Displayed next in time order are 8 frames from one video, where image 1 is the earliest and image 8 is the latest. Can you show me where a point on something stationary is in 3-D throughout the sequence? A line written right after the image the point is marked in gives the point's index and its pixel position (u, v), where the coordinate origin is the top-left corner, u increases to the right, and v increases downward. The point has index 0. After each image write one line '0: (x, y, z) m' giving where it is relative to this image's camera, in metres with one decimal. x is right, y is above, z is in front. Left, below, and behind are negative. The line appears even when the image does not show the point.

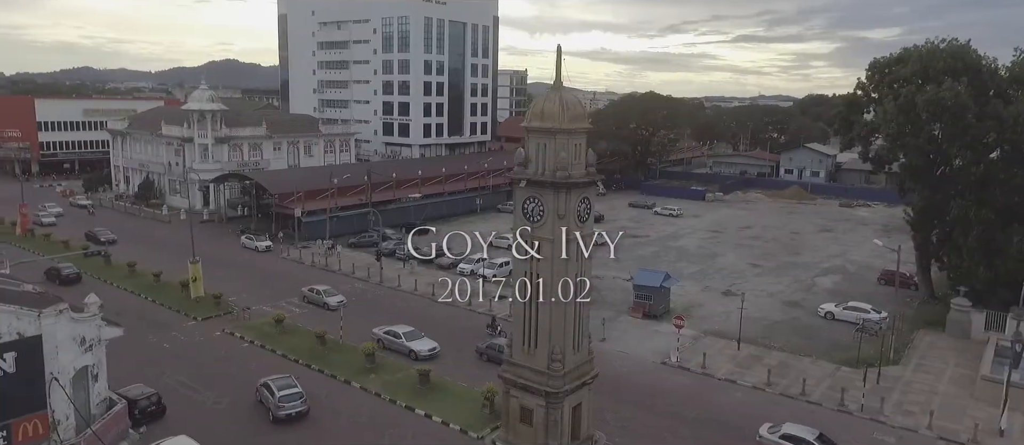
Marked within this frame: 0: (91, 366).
0: (-10.5, -3.6, +17.2) m
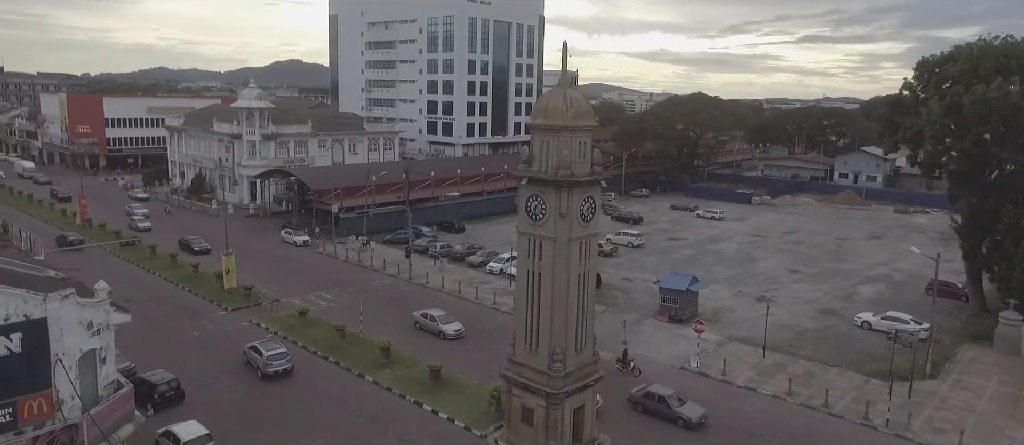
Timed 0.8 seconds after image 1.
0: (-10.8, -3.3, +18.0) m
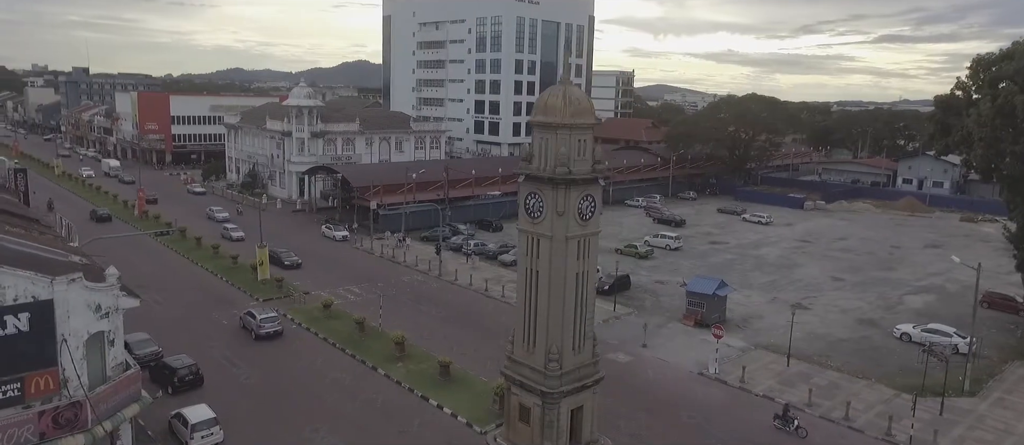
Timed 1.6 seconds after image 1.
0: (-11.1, -3.0, +18.9) m
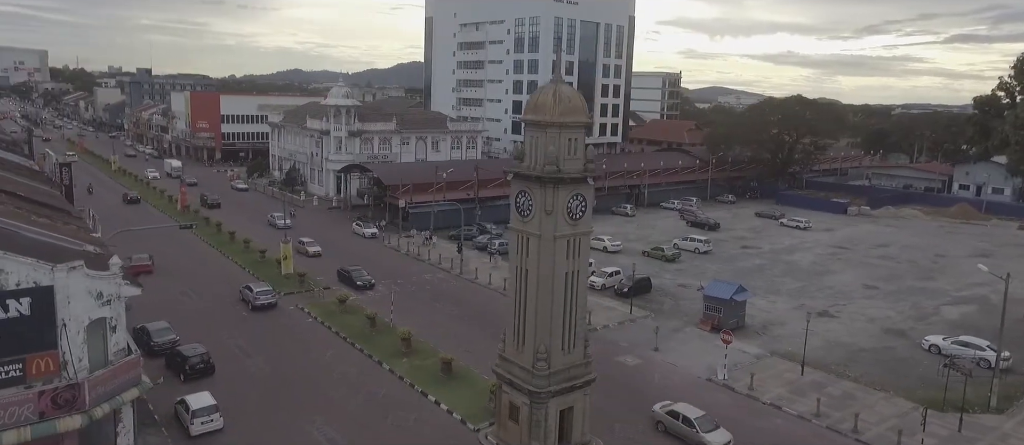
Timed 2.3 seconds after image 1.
0: (-11.6, -2.7, +19.8) m
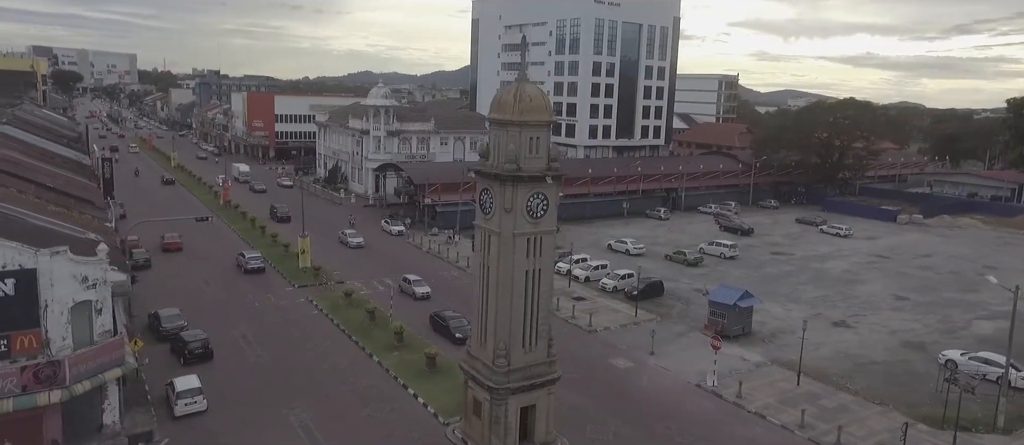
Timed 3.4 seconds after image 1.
0: (-12.8, -2.4, +21.1) m
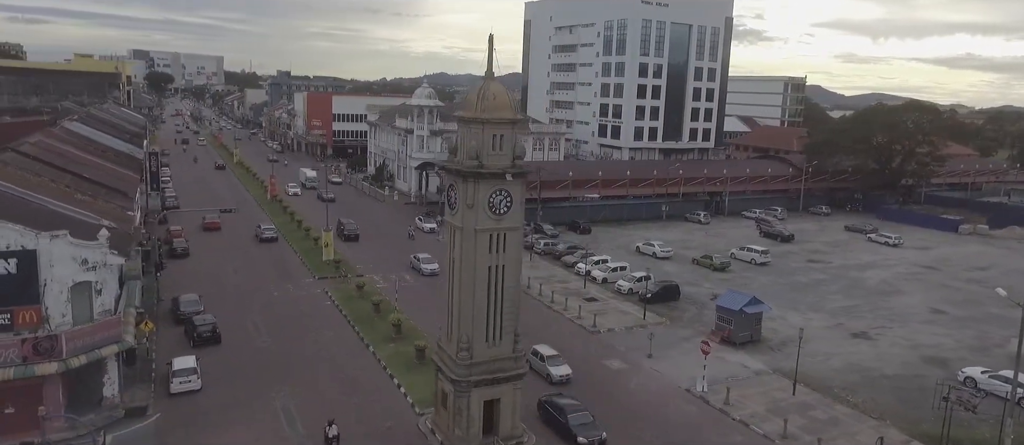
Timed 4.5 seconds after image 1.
0: (-13.9, -2.0, +22.8) m
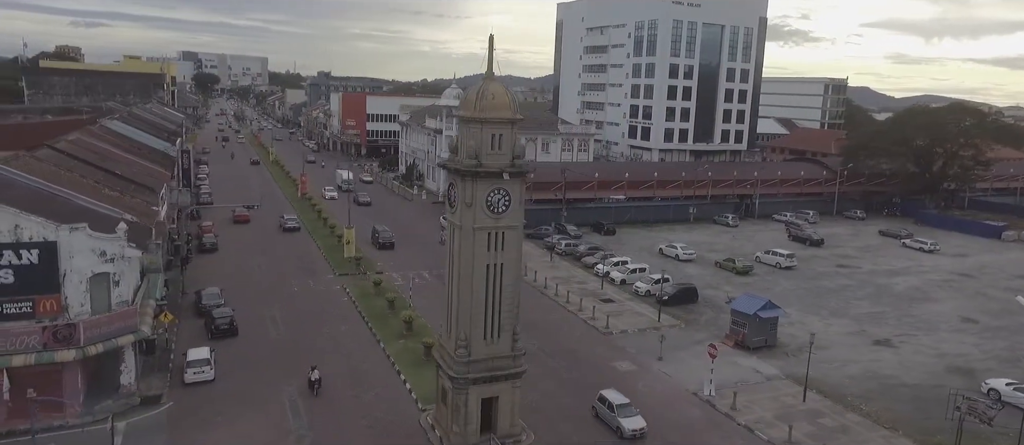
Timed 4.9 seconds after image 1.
0: (-13.9, -1.8, +23.7) m
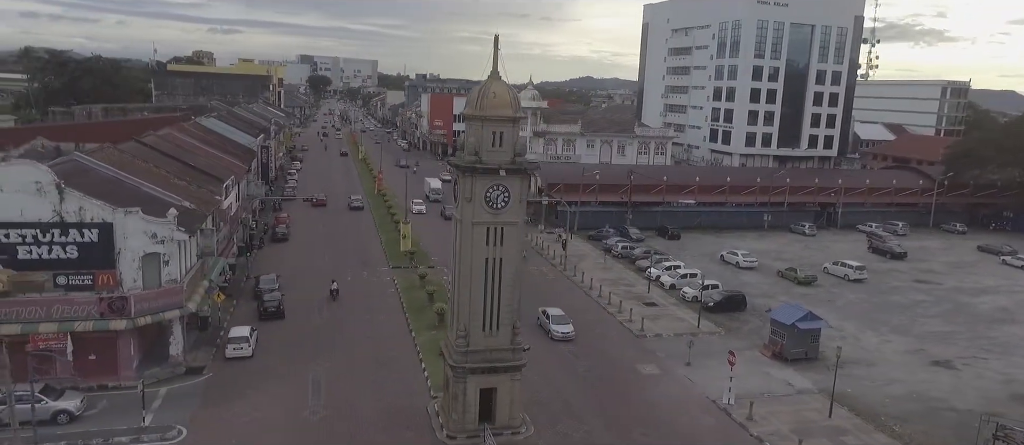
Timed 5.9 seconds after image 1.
0: (-13.4, -1.2, +26.2) m
